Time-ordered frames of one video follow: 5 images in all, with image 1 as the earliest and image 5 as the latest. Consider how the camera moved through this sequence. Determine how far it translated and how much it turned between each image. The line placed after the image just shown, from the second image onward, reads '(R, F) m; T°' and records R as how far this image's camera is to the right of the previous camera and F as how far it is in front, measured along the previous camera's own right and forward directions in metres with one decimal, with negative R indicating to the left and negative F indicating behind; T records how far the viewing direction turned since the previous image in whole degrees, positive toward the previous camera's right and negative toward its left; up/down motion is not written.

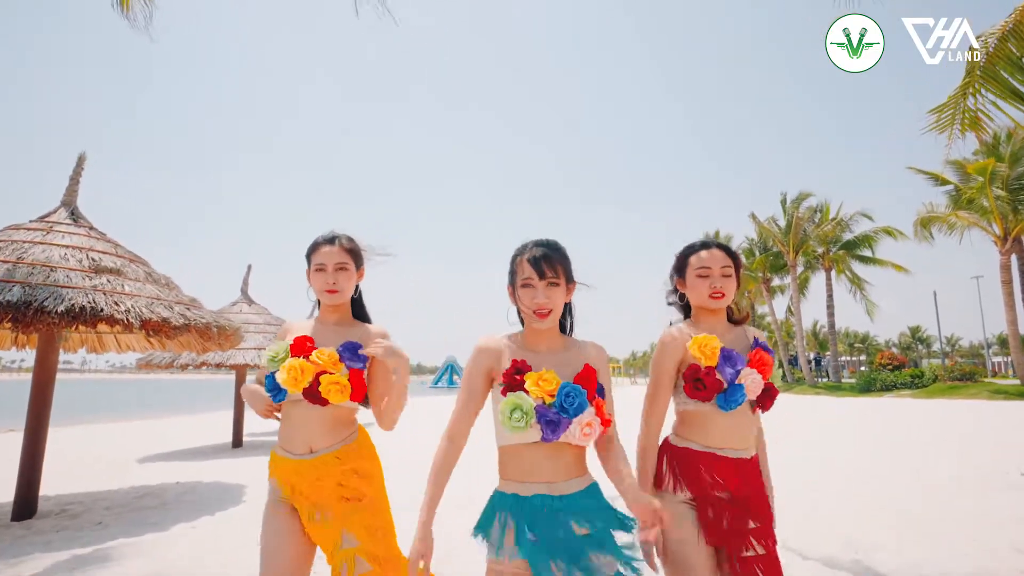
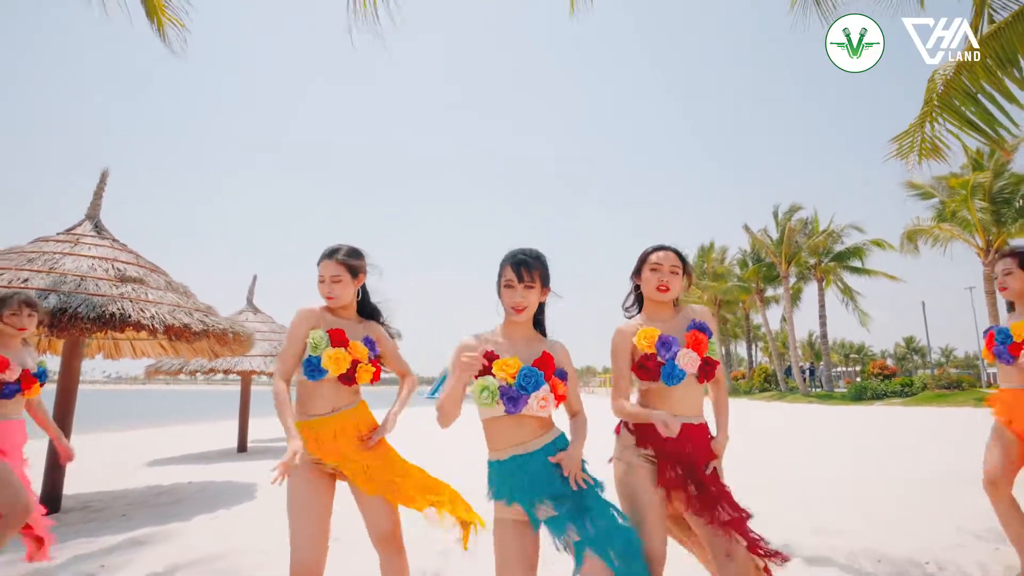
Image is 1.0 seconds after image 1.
(0.0, -0.4) m; 0°
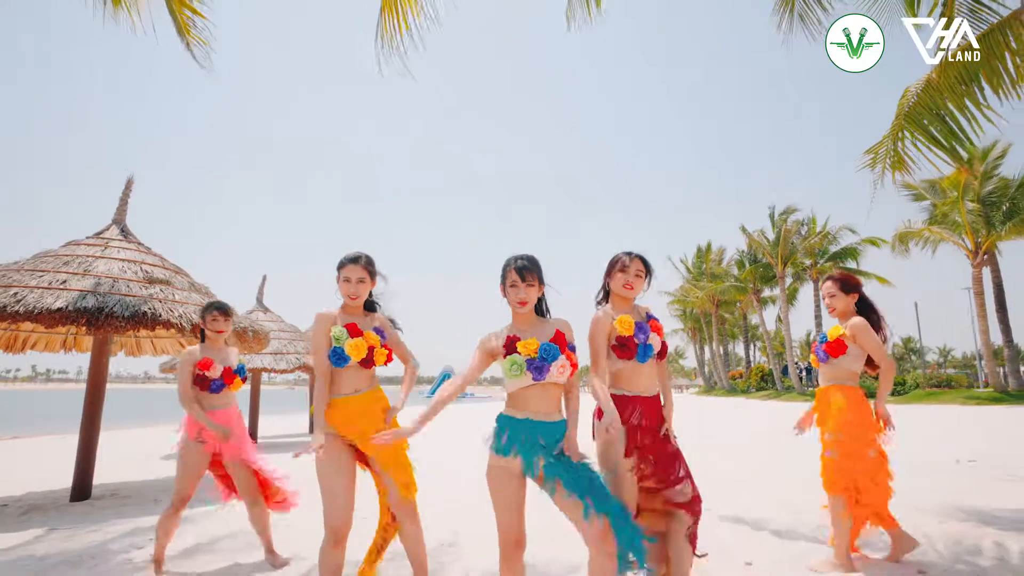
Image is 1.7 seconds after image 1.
(0.0, -0.4) m; 0°
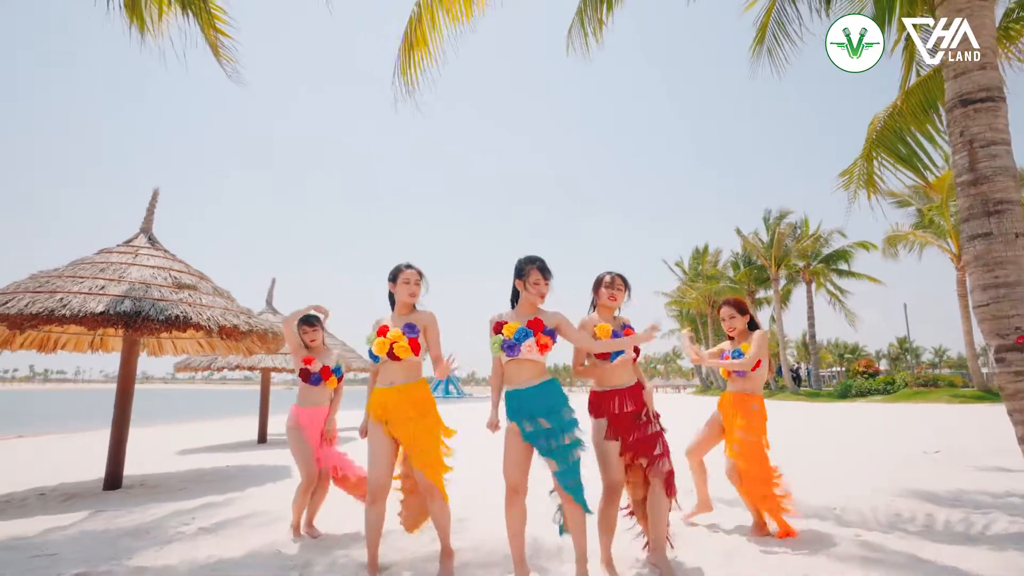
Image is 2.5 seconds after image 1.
(0.0, -0.5) m; 0°
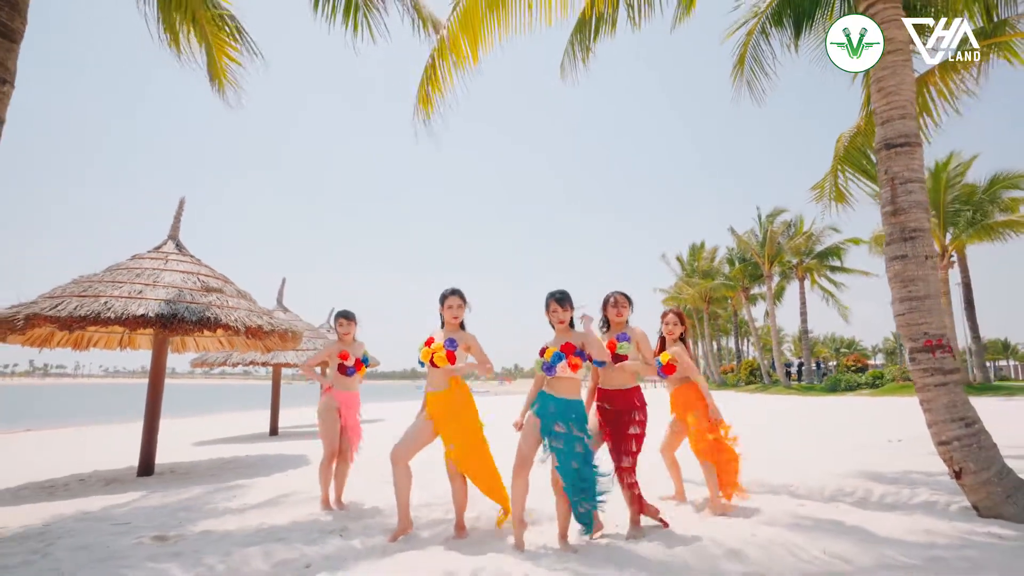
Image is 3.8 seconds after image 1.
(0.0, -0.6) m; 0°
